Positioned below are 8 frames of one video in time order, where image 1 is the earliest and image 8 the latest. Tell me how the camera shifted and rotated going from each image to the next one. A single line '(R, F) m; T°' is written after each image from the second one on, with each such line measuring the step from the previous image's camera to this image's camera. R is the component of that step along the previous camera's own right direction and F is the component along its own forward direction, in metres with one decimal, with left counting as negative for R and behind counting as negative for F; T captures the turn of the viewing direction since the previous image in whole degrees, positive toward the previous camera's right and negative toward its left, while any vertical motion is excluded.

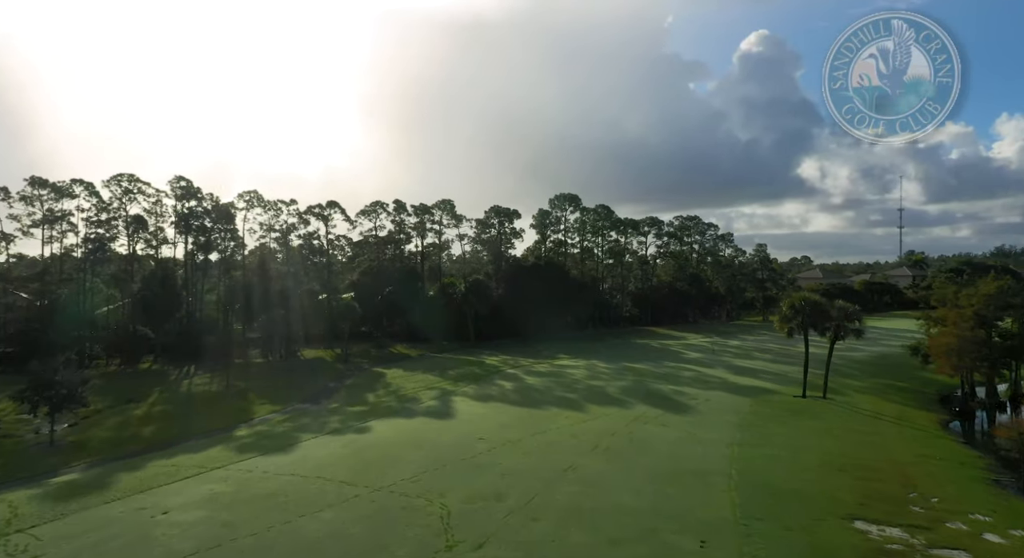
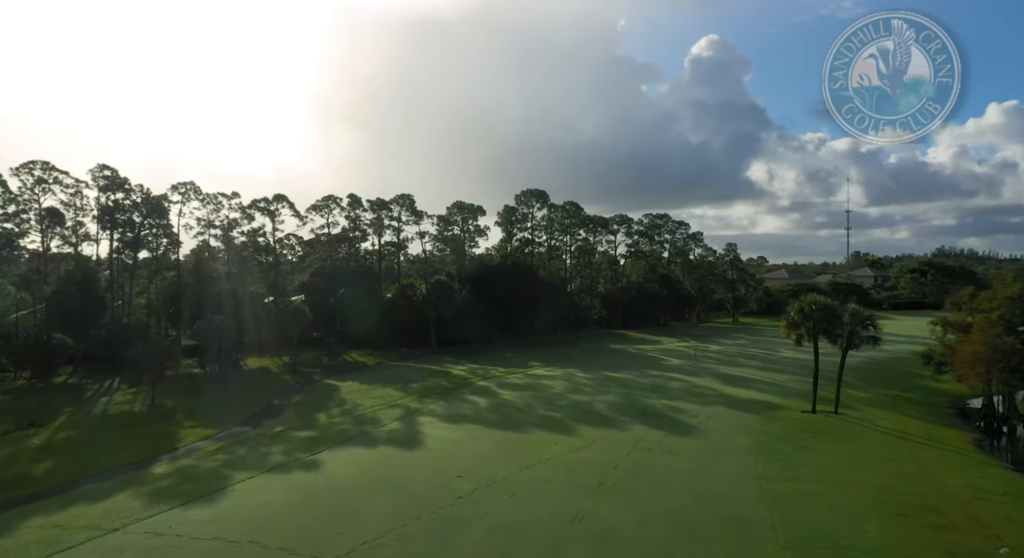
(-0.7, +3.2) m; +5°
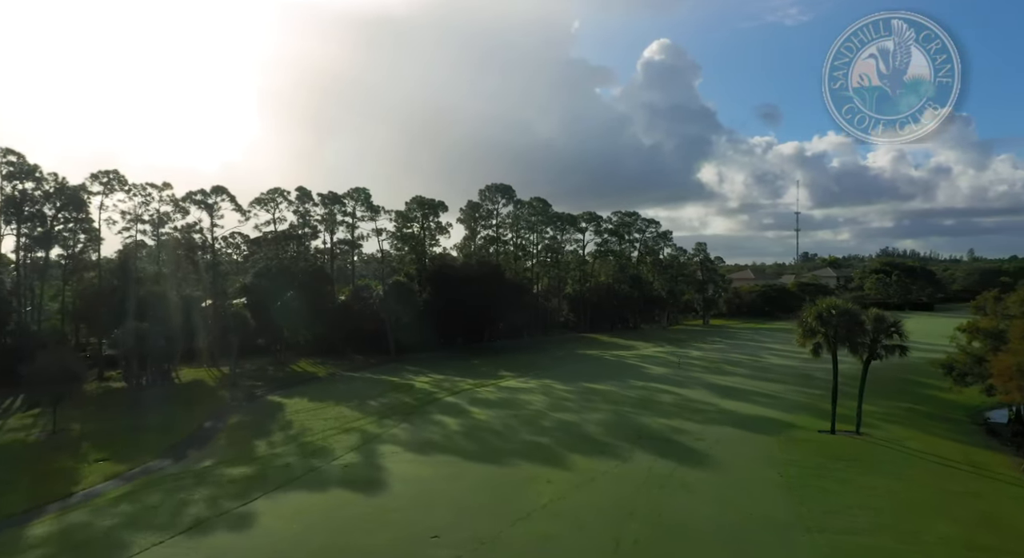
(-0.7, +3.2) m; +5°
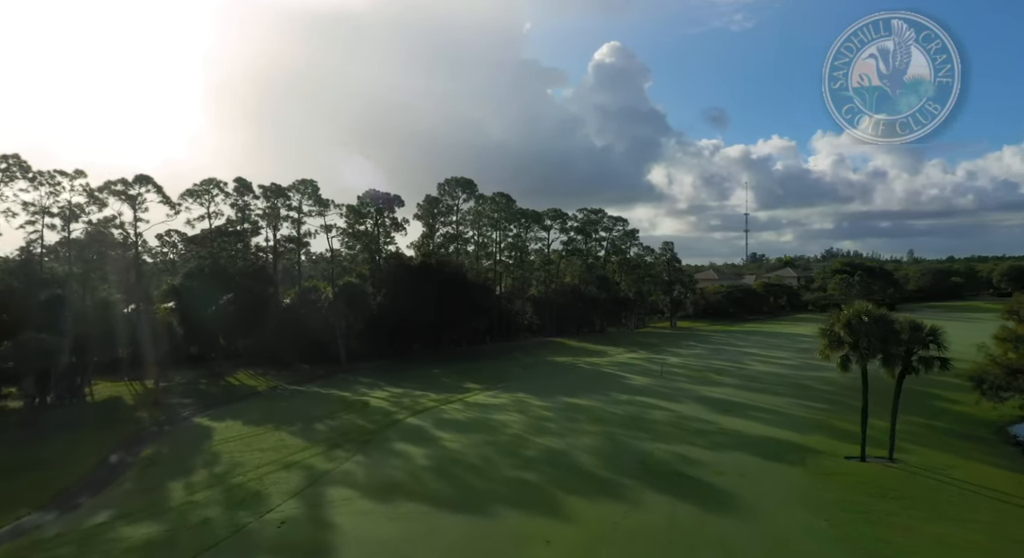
(-0.7, +3.2) m; +5°
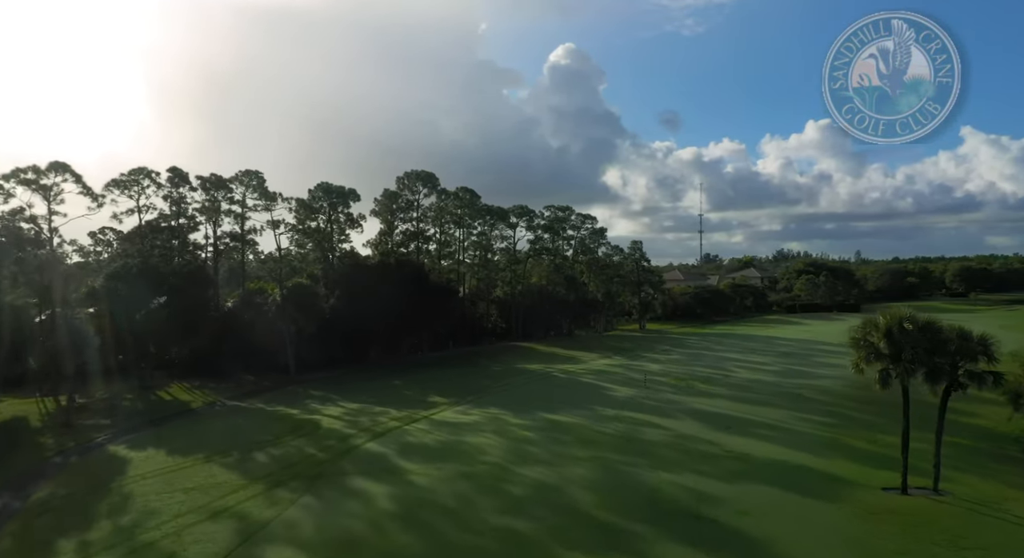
(-0.7, +2.8) m; +5°
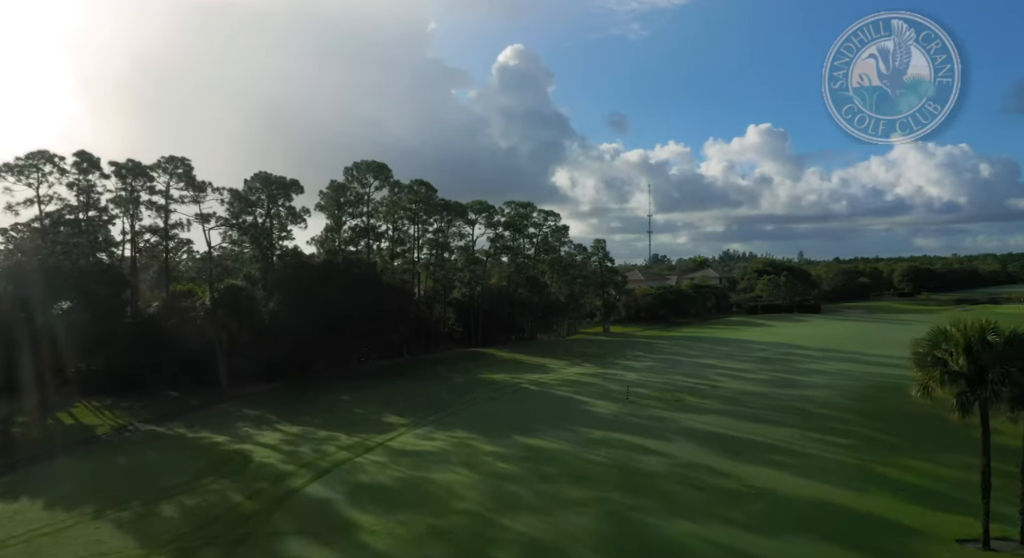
(-0.8, +3.2) m; +5°
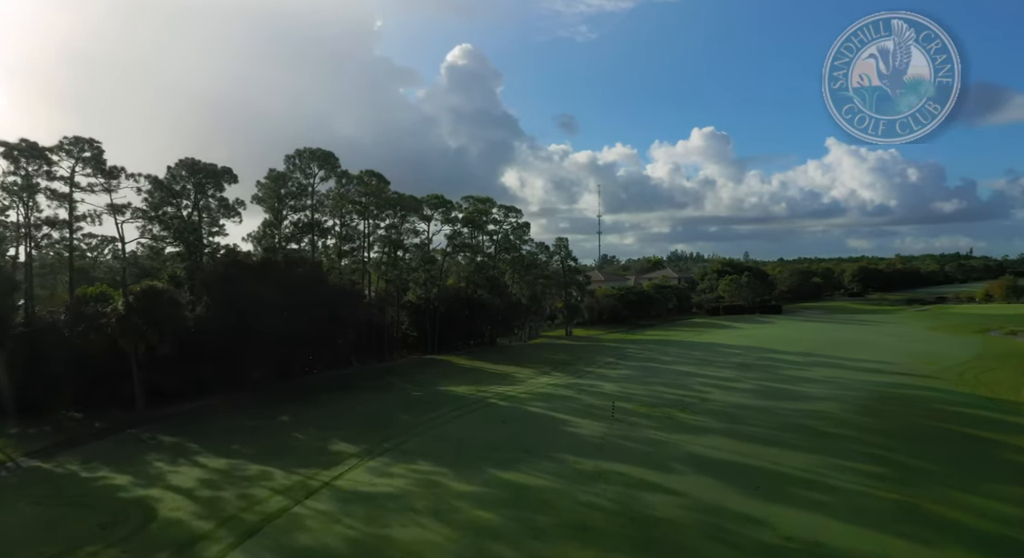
(-0.8, +3.2) m; +5°
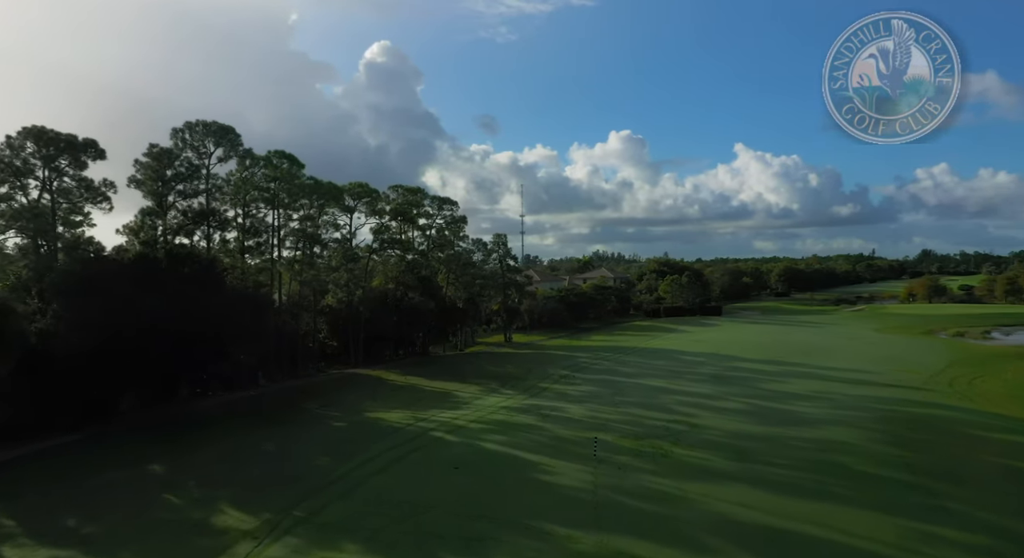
(-1.1, +5.0) m; +9°
